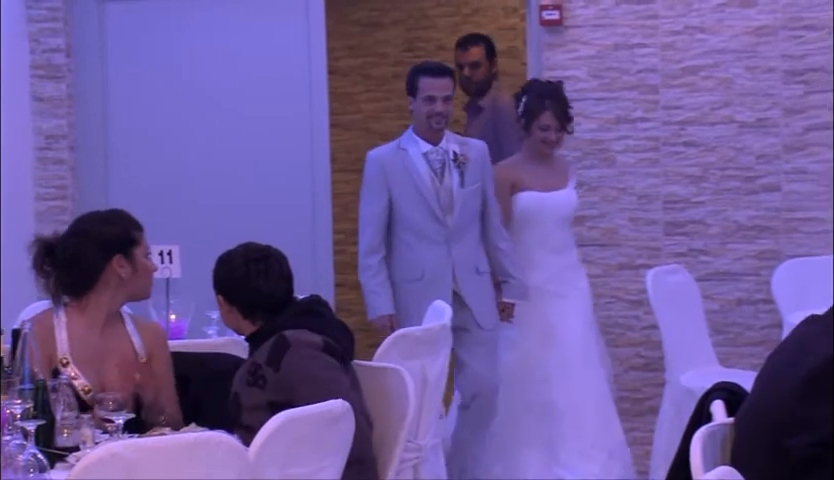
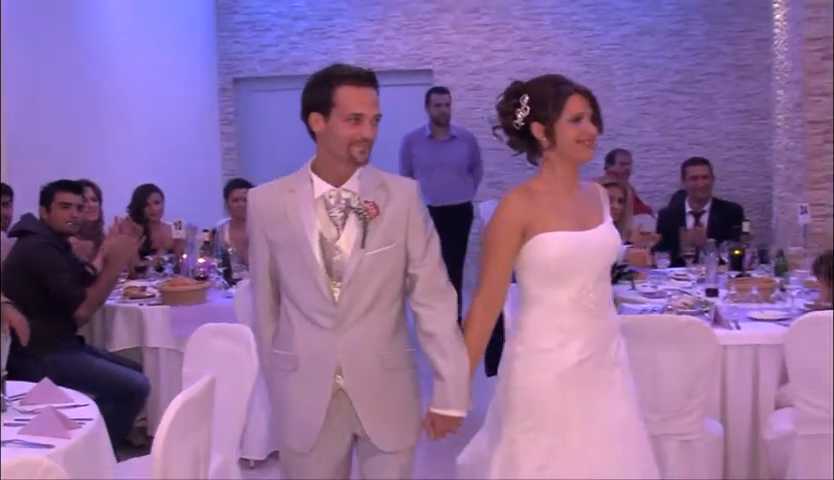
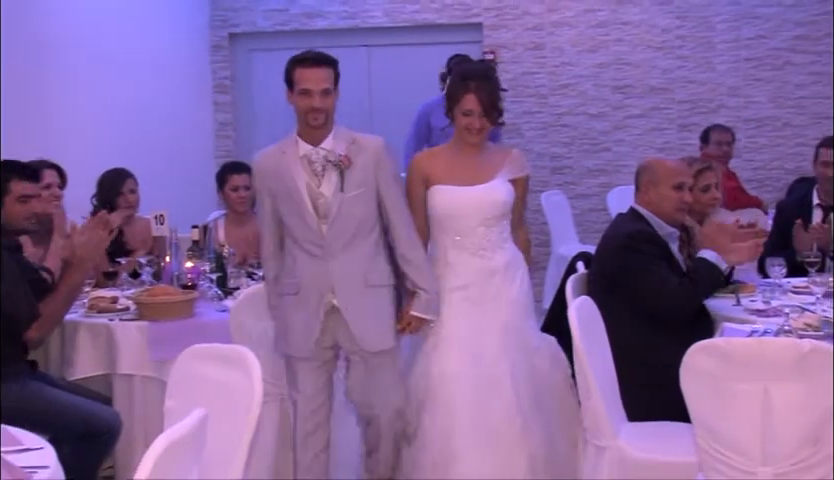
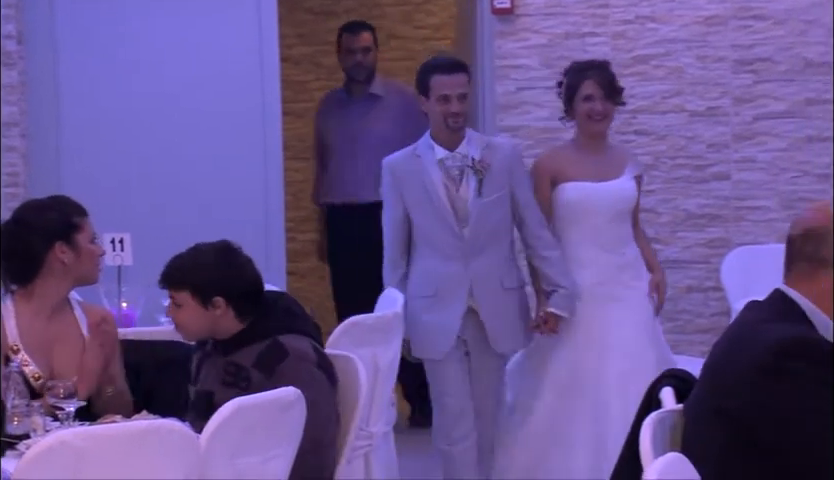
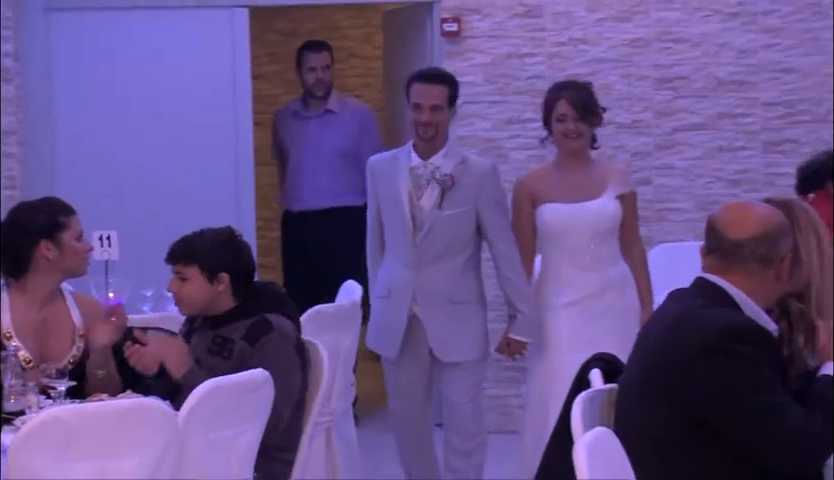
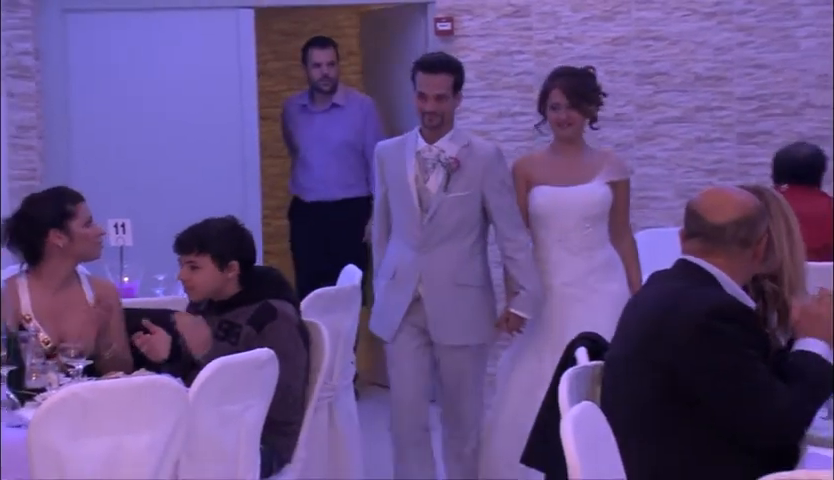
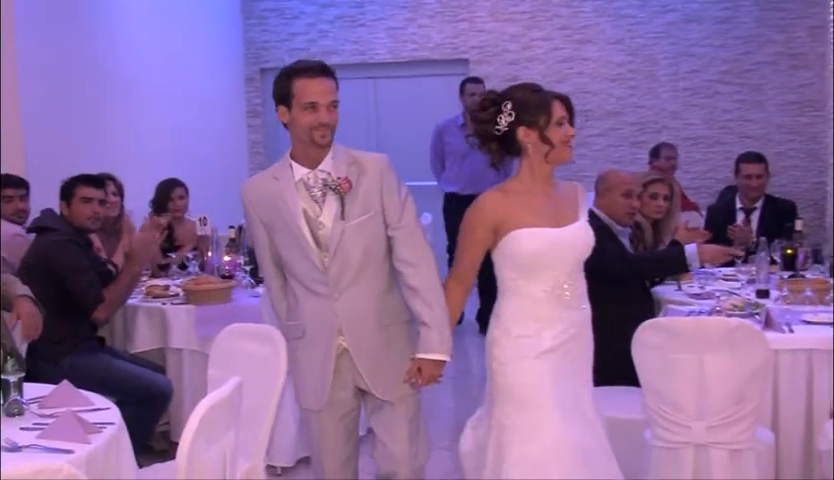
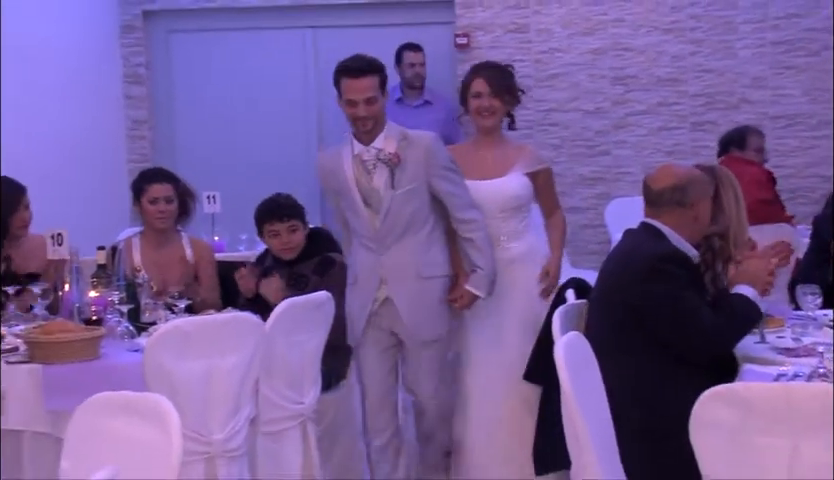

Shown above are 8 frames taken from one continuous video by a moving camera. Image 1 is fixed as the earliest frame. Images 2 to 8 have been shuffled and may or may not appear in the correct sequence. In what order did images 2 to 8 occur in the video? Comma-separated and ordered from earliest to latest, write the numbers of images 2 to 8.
4, 5, 6, 8, 3, 7, 2
